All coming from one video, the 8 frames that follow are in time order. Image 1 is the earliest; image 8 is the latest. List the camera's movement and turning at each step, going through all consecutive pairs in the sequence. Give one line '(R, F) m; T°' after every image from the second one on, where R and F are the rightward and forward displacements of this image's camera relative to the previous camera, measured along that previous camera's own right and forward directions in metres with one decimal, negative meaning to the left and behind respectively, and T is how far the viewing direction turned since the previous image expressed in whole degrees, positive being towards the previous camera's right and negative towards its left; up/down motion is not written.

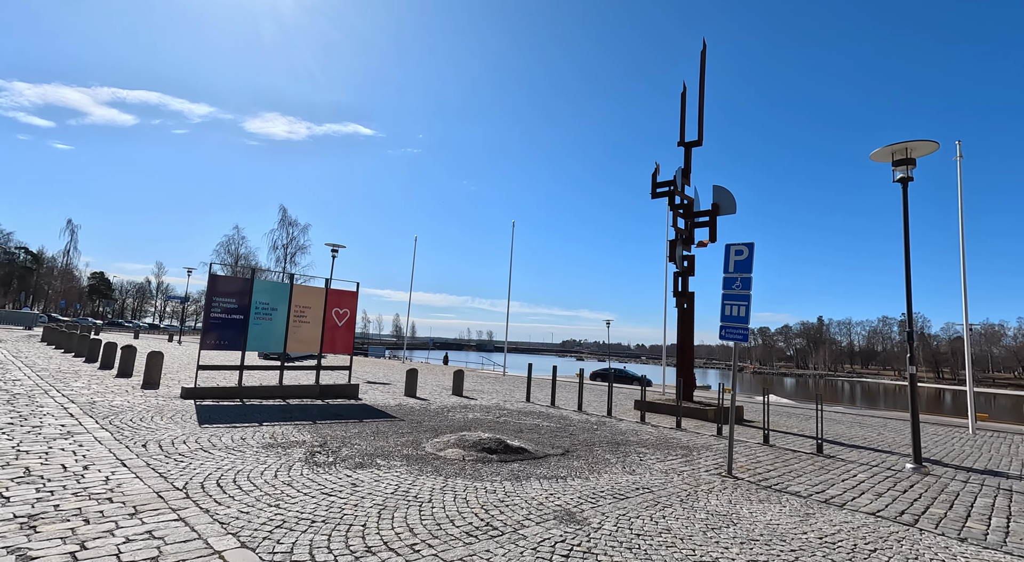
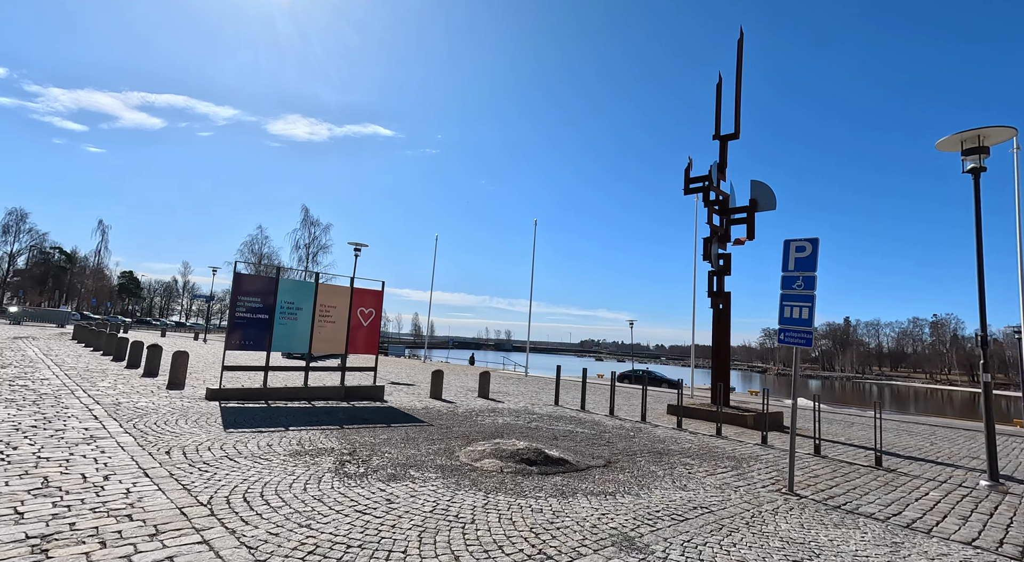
(-0.3, +0.4) m; -2°
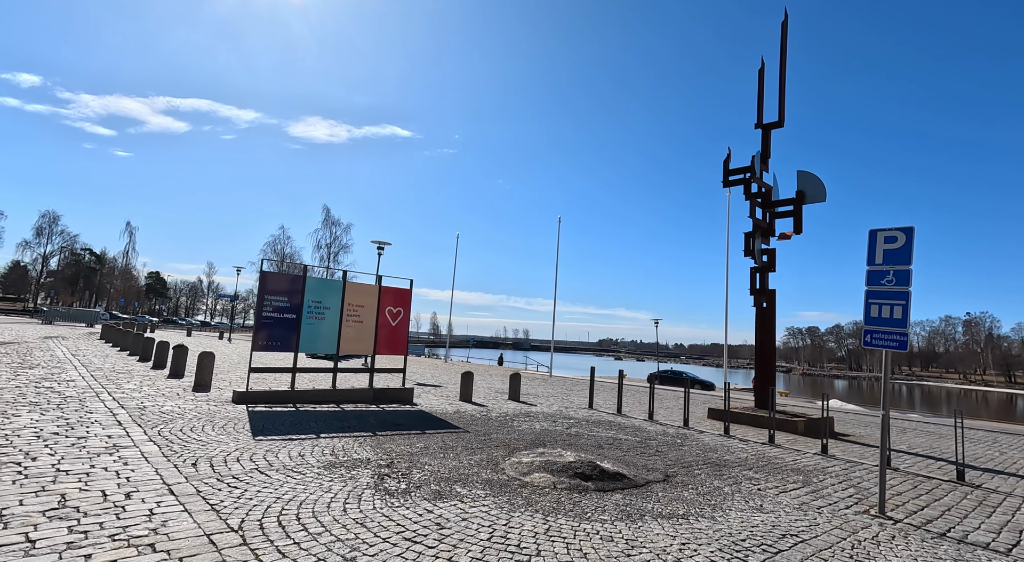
(-0.4, +0.6) m; -2°
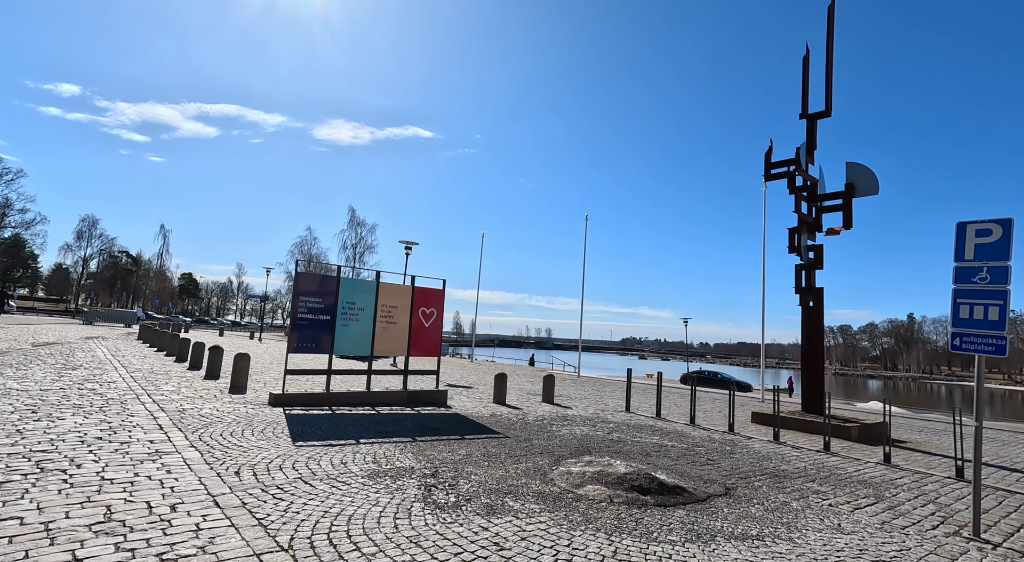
(-0.3, +0.3) m; -2°
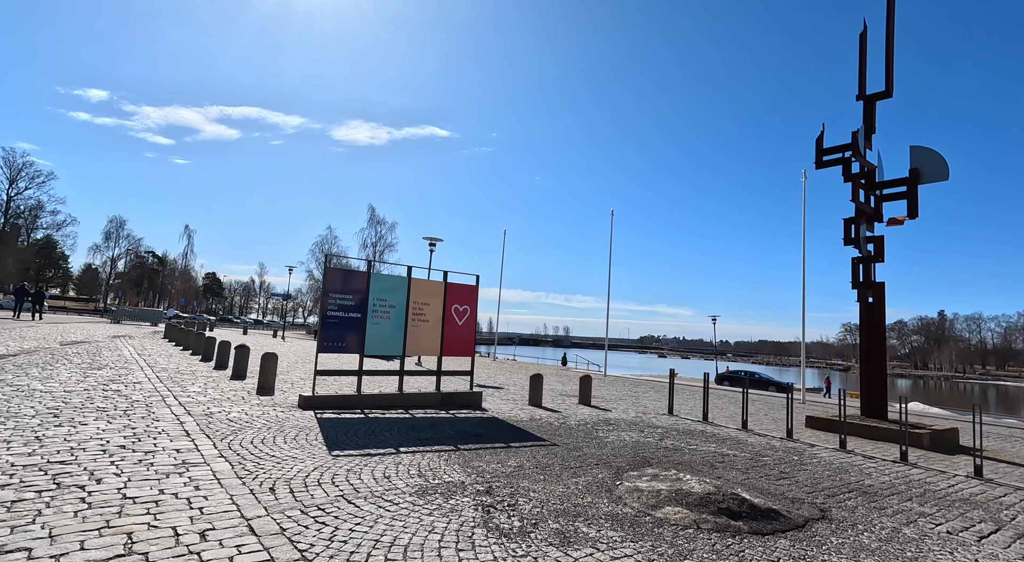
(-0.5, +0.7) m; -2°
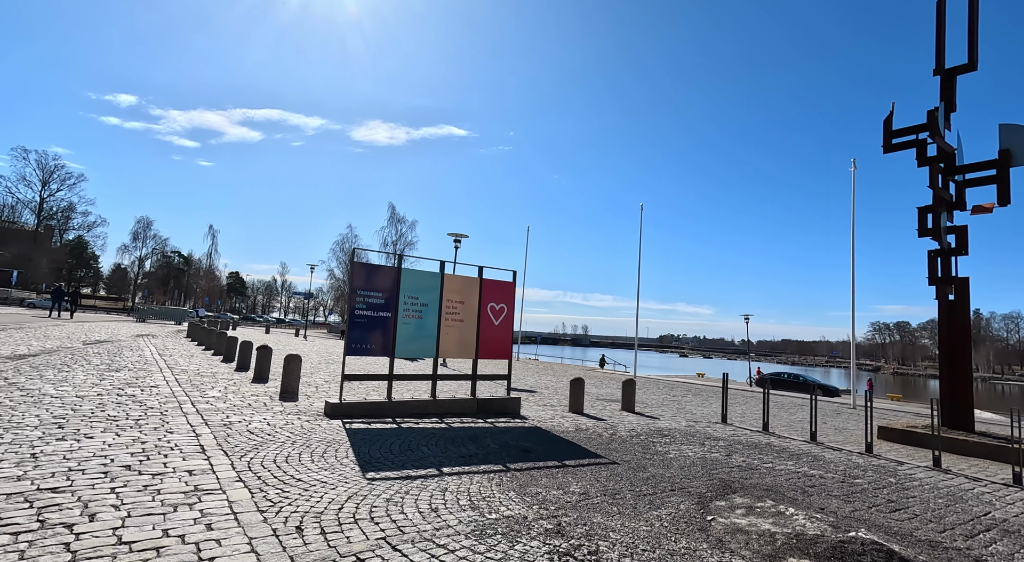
(-0.5, +1.0) m; -2°
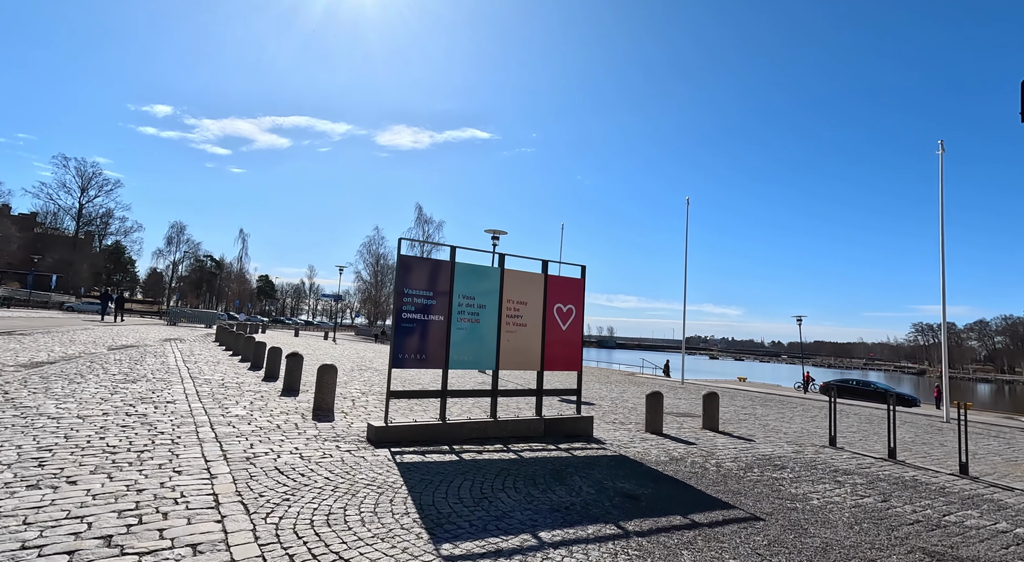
(-0.8, +1.8) m; -3°
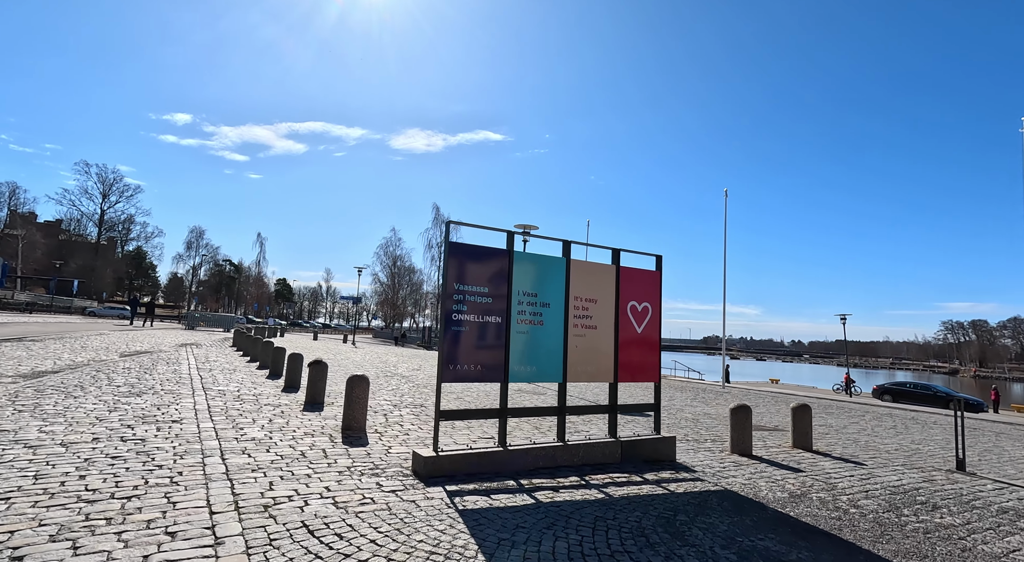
(-0.8, +1.6) m; -2°
